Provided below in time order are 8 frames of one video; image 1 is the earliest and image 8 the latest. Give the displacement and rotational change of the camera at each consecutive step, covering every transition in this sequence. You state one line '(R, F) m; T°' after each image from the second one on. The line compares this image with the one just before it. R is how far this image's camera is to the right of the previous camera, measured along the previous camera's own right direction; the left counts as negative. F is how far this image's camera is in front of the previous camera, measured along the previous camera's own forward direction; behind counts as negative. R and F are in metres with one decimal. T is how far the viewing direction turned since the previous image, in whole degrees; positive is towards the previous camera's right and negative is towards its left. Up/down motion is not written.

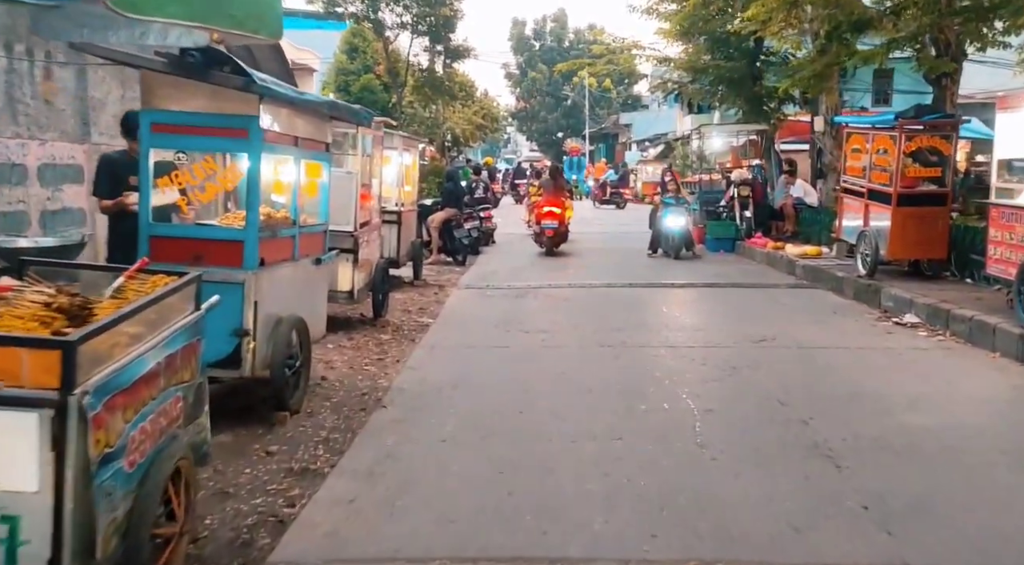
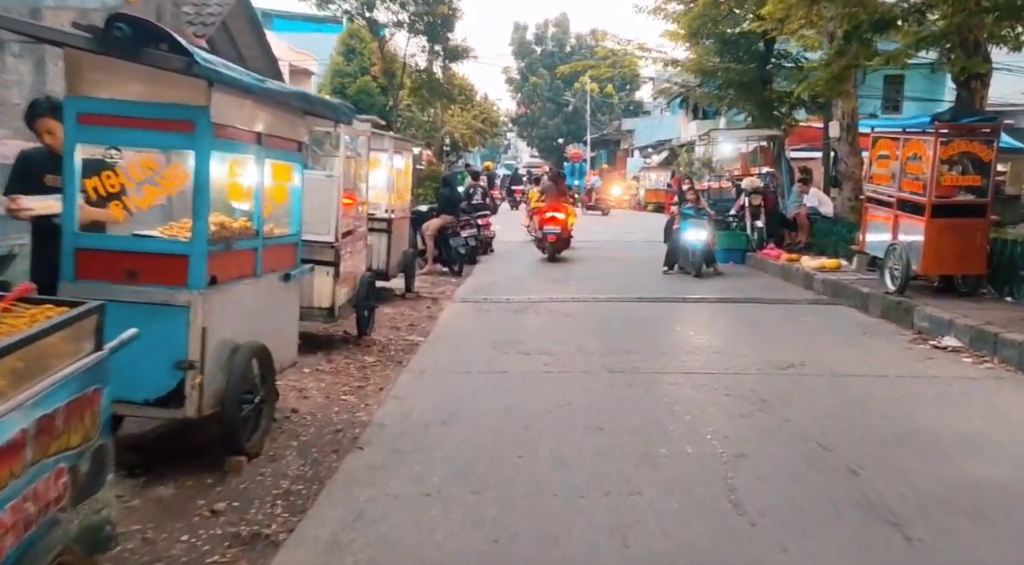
(0.0, +0.9) m; 0°
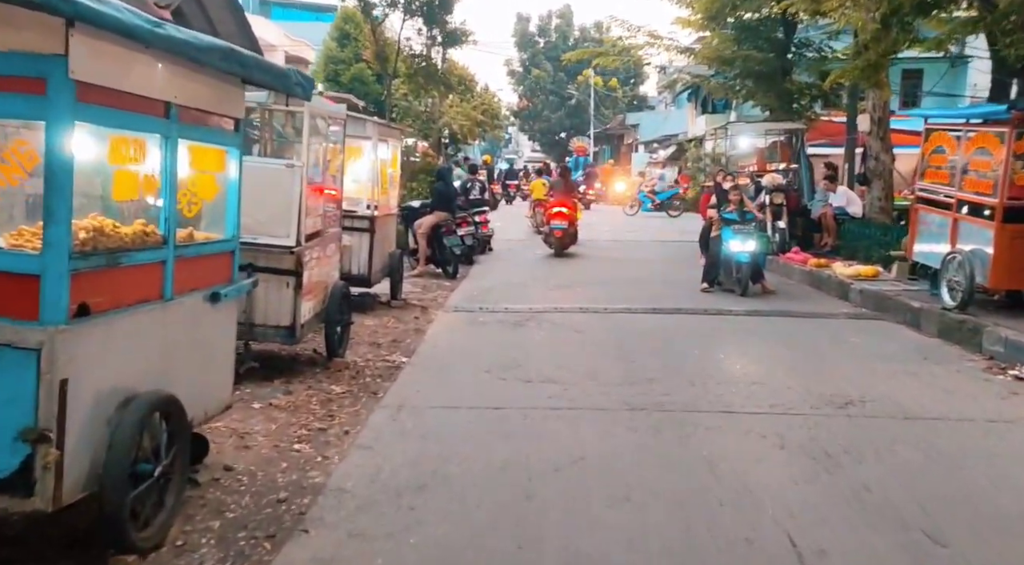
(0.0, +1.4) m; 0°
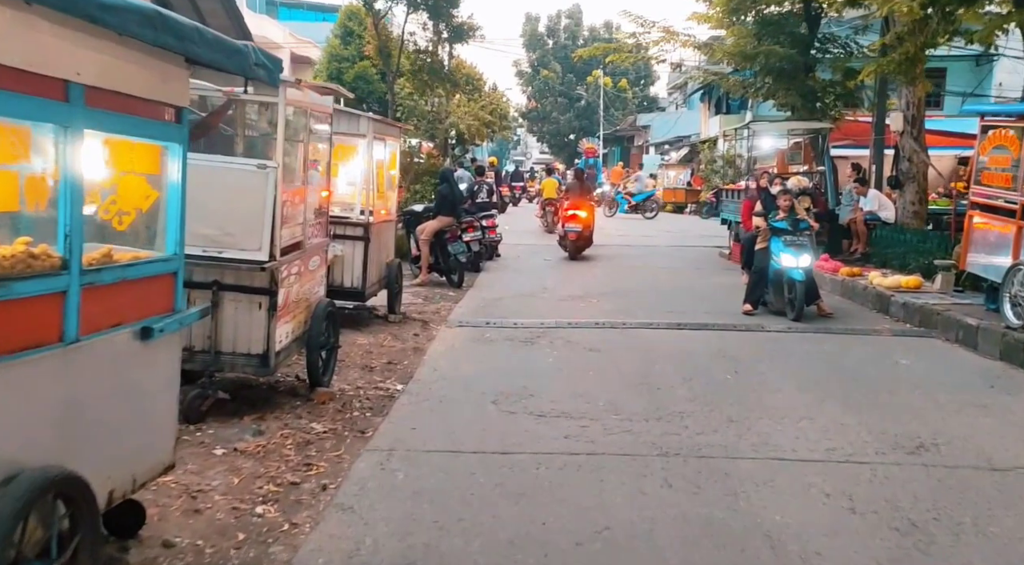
(0.0, +0.9) m; 0°
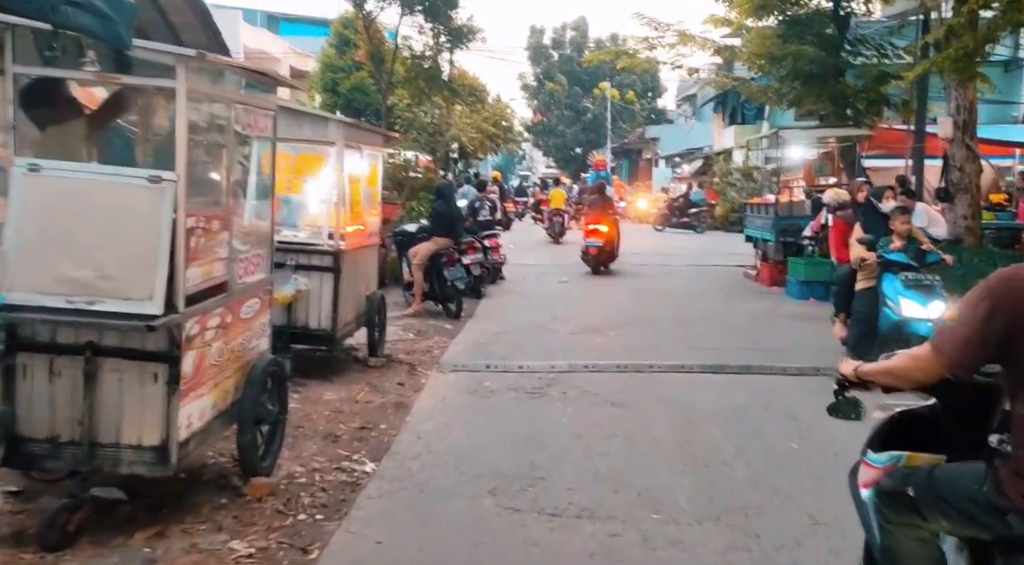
(0.0, +1.6) m; 0°
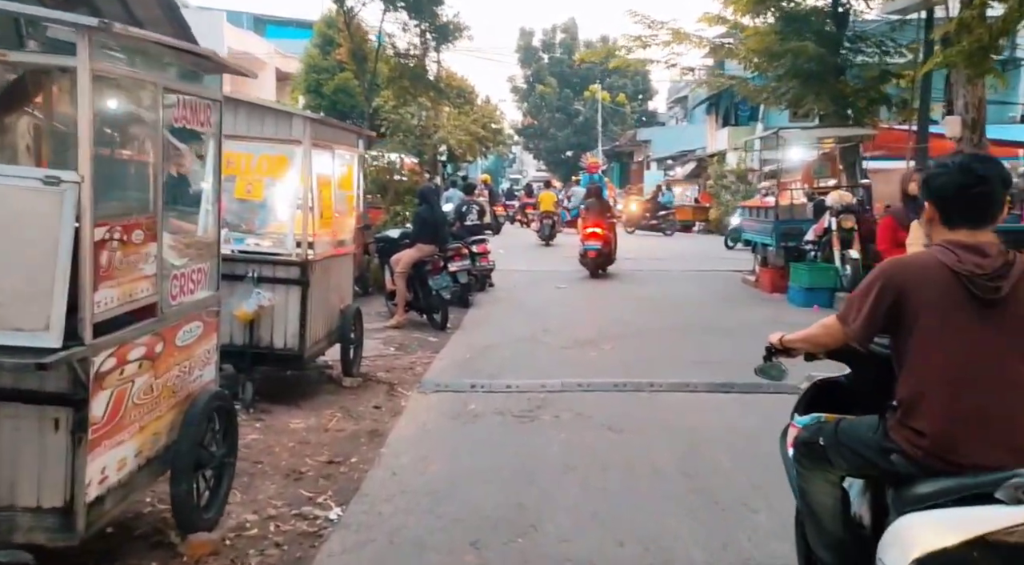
(0.0, +0.7) m; +1°
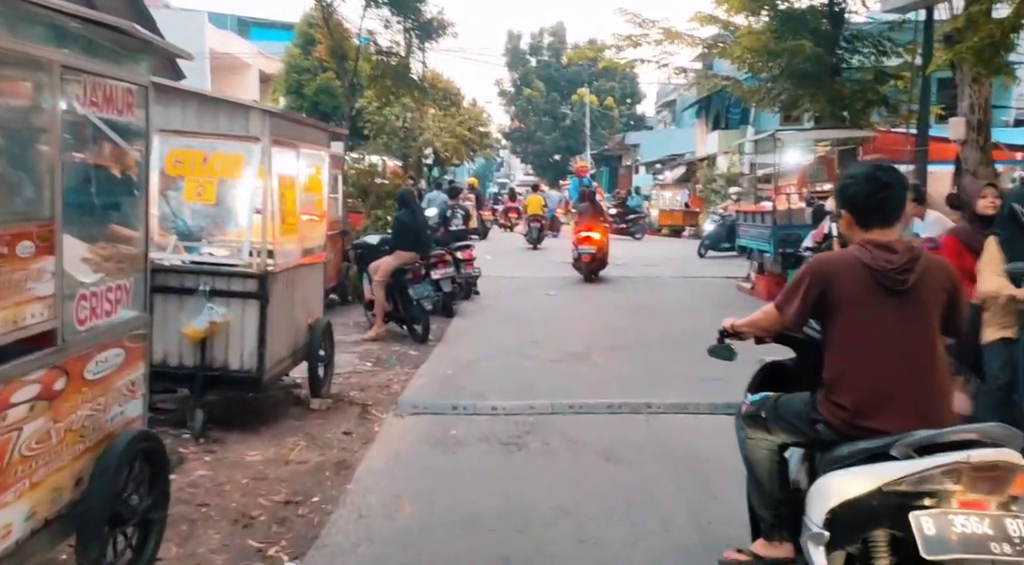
(0.0, +0.6) m; +1°
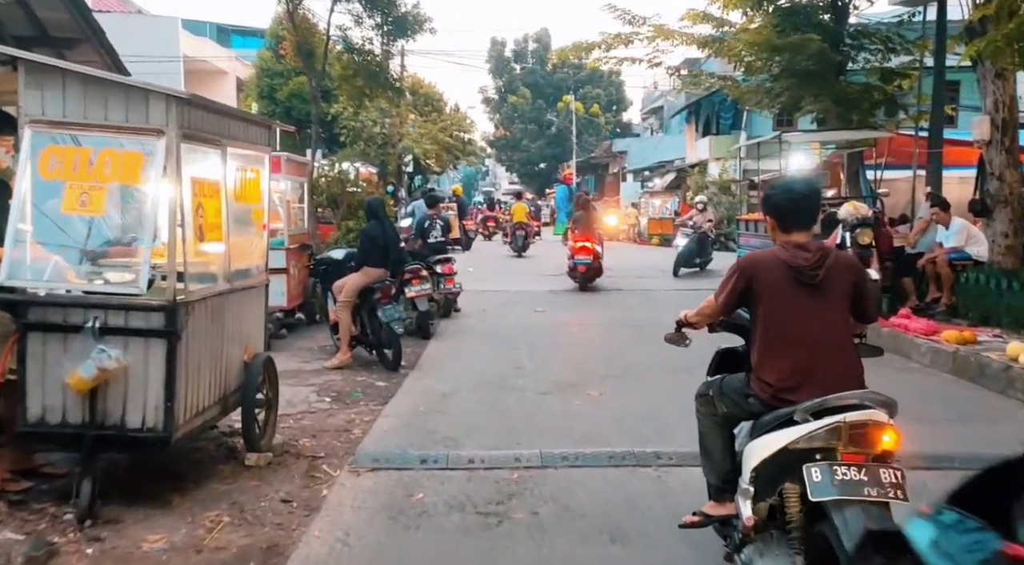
(0.0, +1.2) m; +1°
